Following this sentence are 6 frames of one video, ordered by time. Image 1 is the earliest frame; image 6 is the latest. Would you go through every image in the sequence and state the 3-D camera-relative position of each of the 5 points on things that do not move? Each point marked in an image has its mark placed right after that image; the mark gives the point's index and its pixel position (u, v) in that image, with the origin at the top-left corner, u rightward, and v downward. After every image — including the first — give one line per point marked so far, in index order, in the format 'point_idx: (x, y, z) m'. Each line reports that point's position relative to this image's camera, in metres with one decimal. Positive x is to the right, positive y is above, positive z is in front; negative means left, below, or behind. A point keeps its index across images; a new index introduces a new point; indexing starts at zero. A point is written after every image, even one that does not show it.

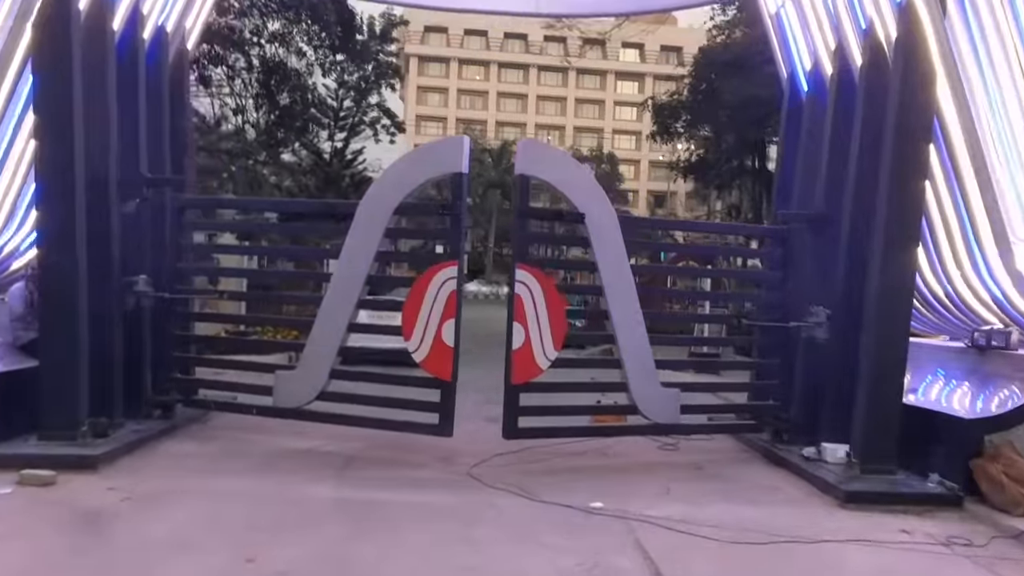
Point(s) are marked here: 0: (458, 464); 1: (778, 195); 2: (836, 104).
0: (-0.4, -1.4, +7.8) m
1: (+2.7, +1.0, +9.9) m
2: (+2.9, +1.7, +8.8) m
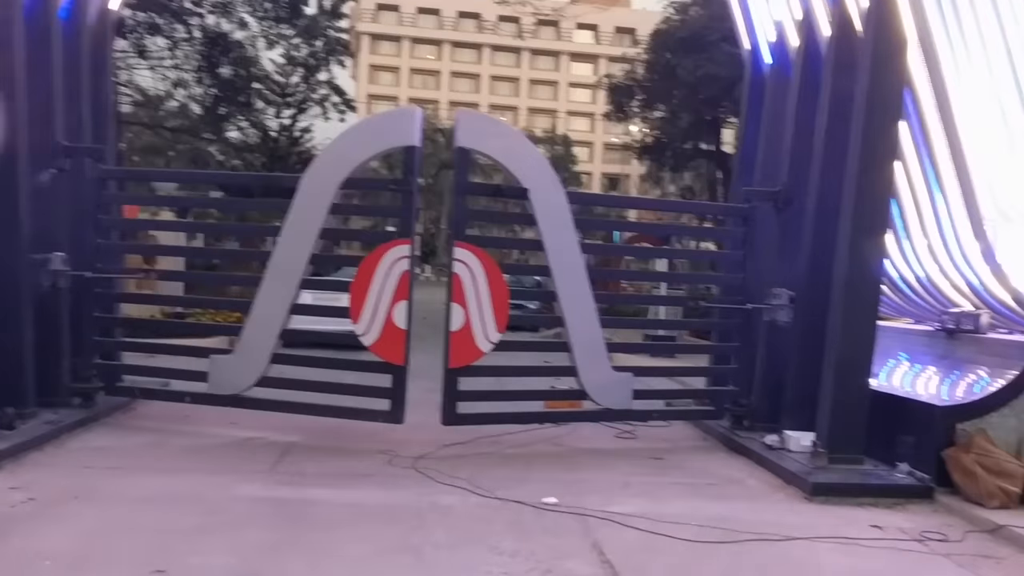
0: (-0.8, -1.3, +7.3) m
1: (+2.3, +1.2, +9.5) m
2: (+2.5, +1.9, +8.4) m
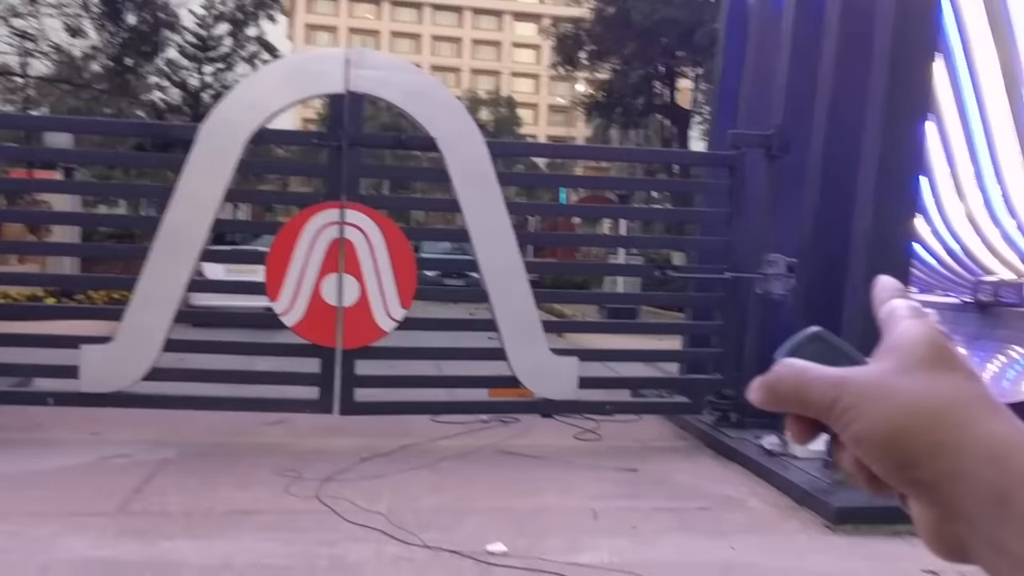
0: (-1.2, -1.1, +5.6) m
1: (+1.7, +1.5, +7.9) m
2: (+2.0, +2.1, +6.8) m
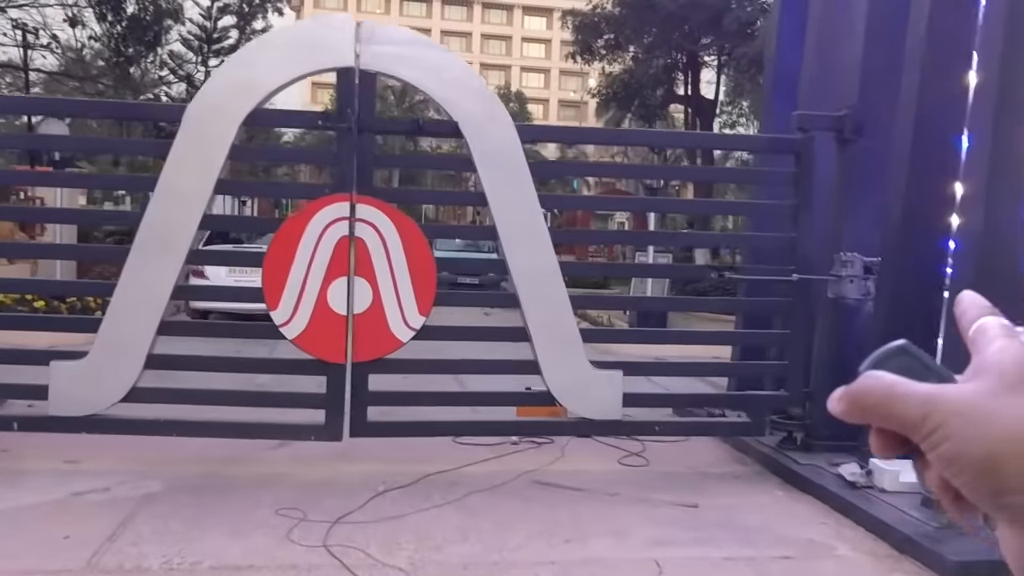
0: (-1.0, -1.1, +4.8) m
1: (+1.9, +1.5, +7.1) m
2: (+2.2, +2.1, +5.9) m
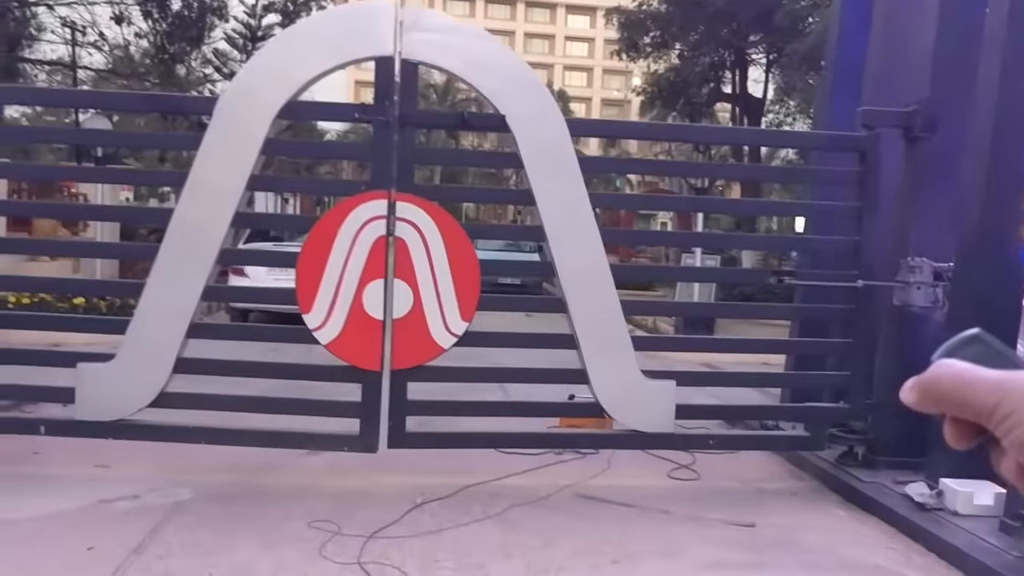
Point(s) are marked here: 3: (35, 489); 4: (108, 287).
0: (-0.8, -1.1, +4.6) m
1: (+2.3, +1.4, +6.7) m
2: (+2.5, +2.0, +5.6) m
3: (-2.5, -1.1, +5.0) m
4: (-2.5, 0.0, +5.9) m
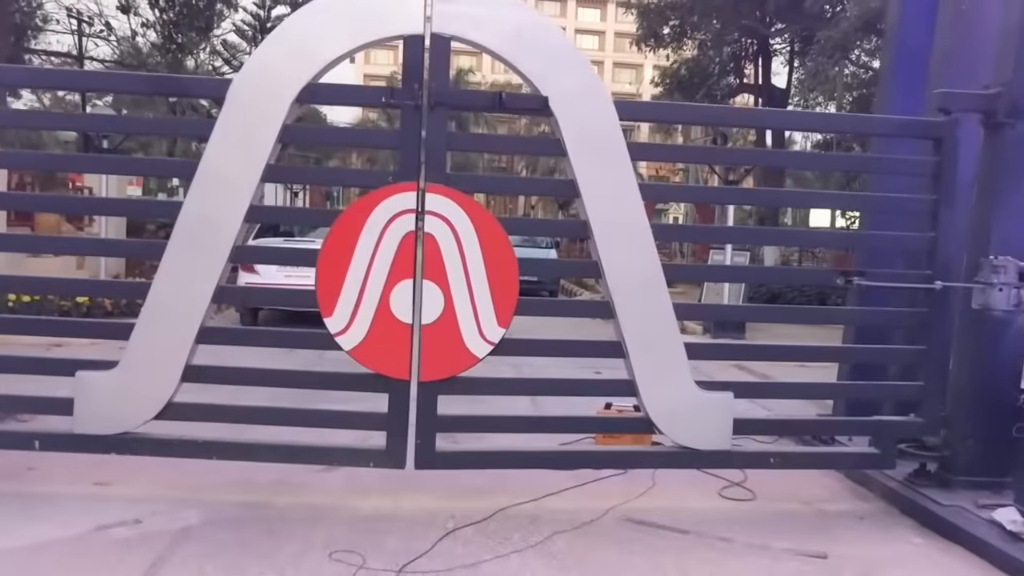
0: (-0.6, -1.2, +4.0) m
1: (+2.5, +1.4, +6.2) m
2: (+2.7, +2.0, +5.0) m
3: (-2.3, -1.1, +4.6) m
4: (-2.2, 0.0, +5.4) m
